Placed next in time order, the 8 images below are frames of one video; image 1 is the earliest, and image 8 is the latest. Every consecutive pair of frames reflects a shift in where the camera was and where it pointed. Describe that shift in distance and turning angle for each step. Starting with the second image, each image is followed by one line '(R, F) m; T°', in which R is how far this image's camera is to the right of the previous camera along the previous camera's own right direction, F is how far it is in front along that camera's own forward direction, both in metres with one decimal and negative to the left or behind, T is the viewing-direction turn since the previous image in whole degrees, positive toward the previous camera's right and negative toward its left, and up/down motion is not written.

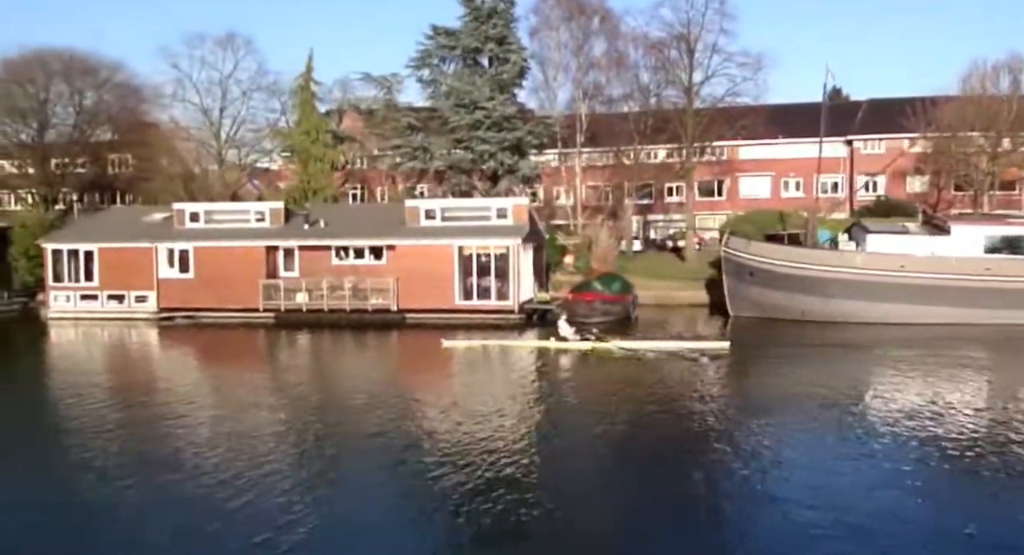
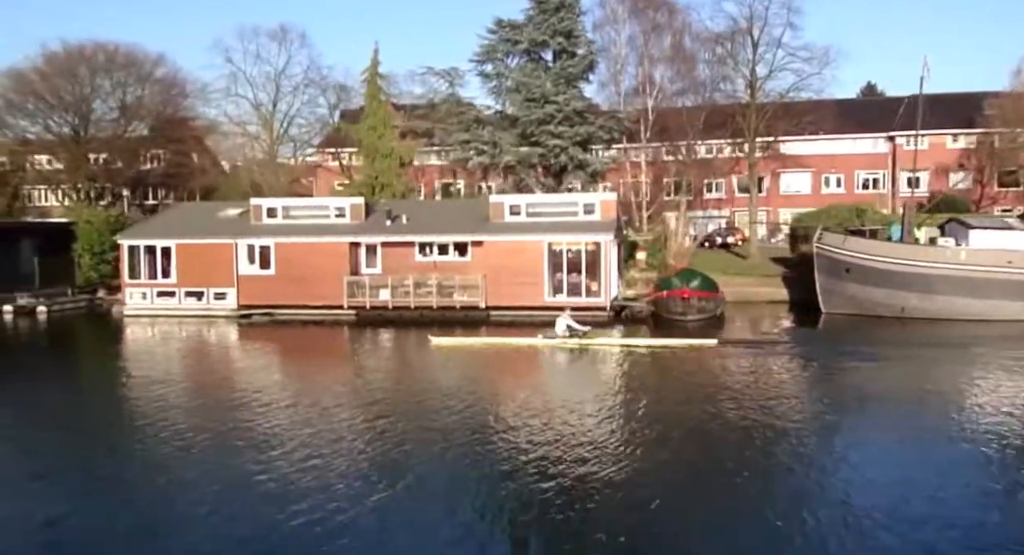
(-3.1, +0.6) m; 0°
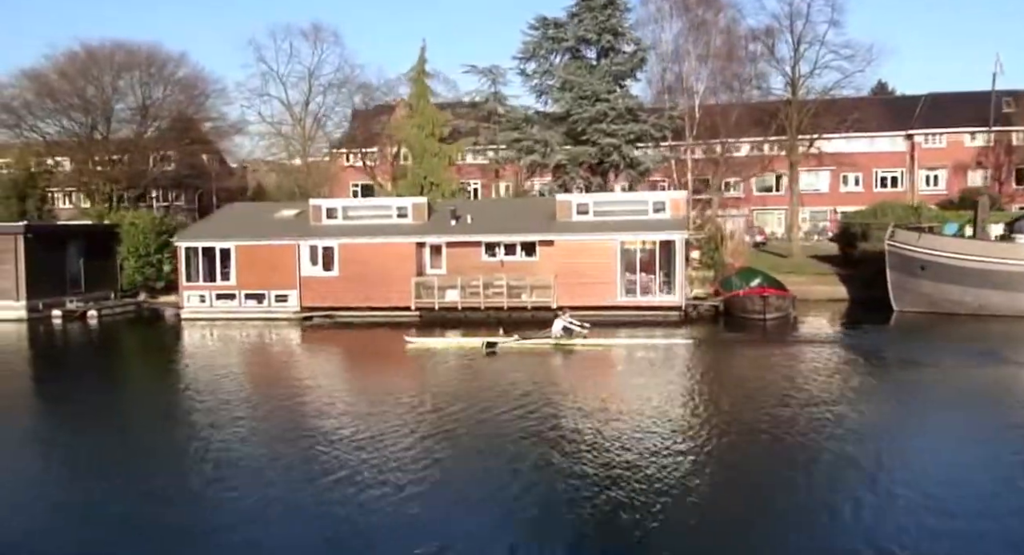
(-3.0, +0.5) m; +1°
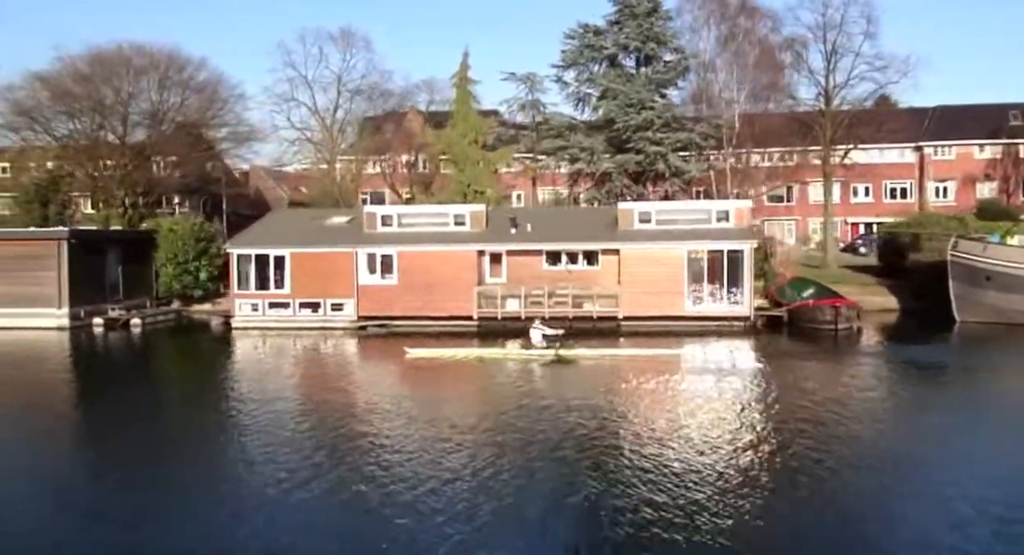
(-3.0, +0.5) m; +2°
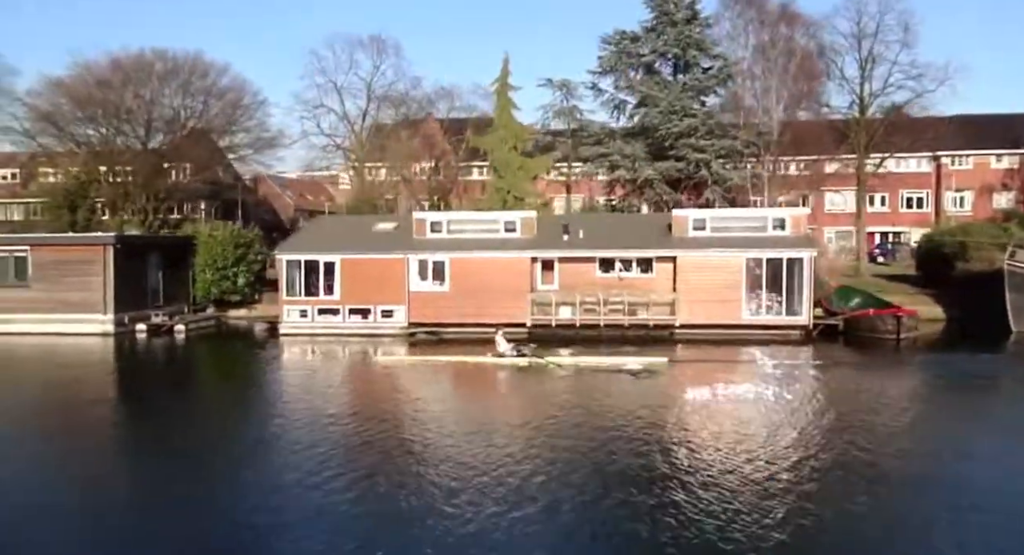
(-2.2, +0.4) m; +1°
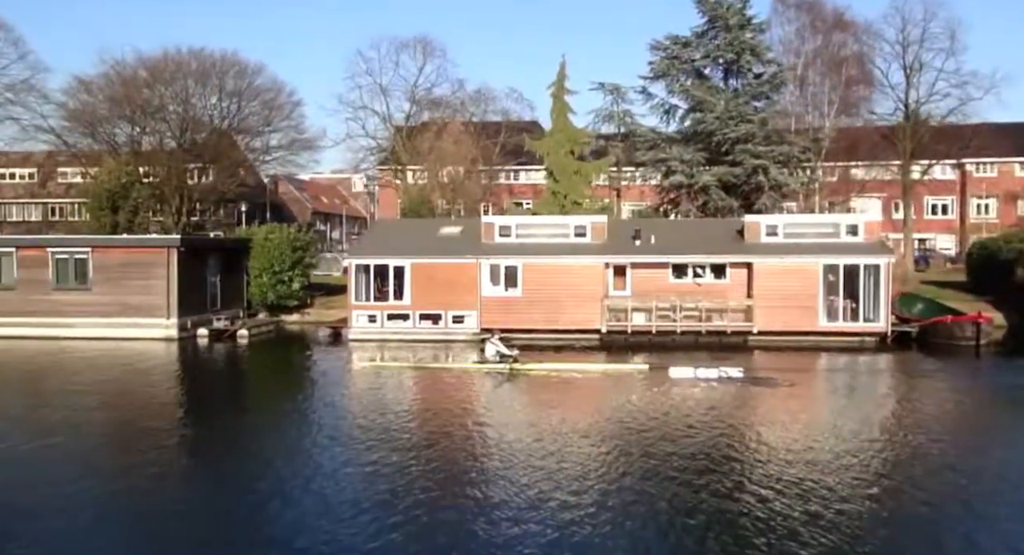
(-2.8, +0.2) m; +1°
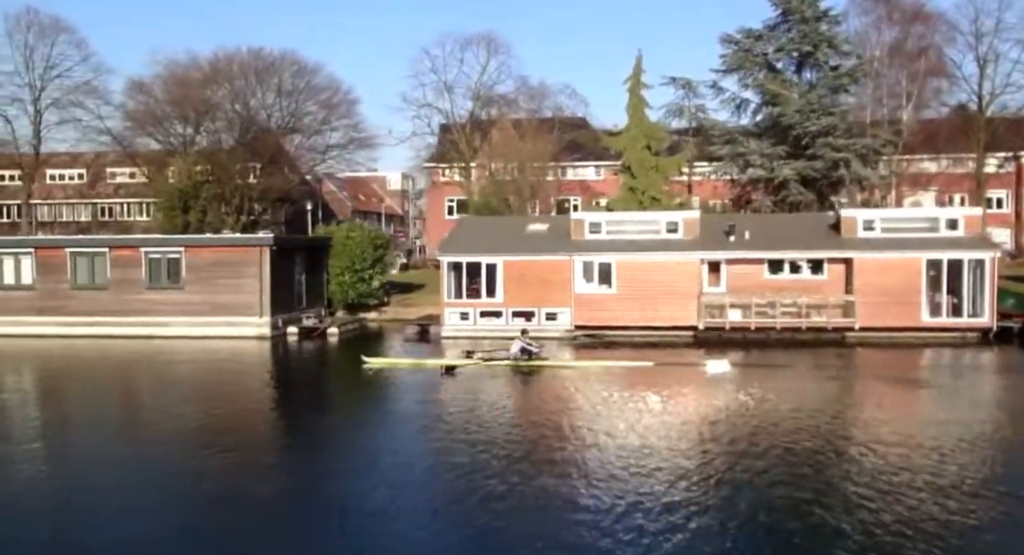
(-2.6, +0.2) m; -1°
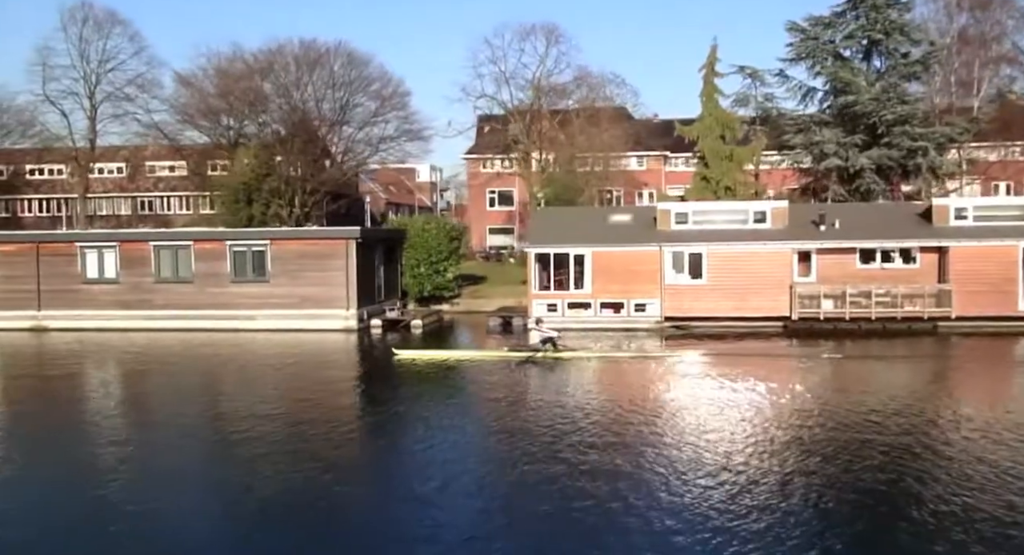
(-2.6, +0.1) m; -1°
